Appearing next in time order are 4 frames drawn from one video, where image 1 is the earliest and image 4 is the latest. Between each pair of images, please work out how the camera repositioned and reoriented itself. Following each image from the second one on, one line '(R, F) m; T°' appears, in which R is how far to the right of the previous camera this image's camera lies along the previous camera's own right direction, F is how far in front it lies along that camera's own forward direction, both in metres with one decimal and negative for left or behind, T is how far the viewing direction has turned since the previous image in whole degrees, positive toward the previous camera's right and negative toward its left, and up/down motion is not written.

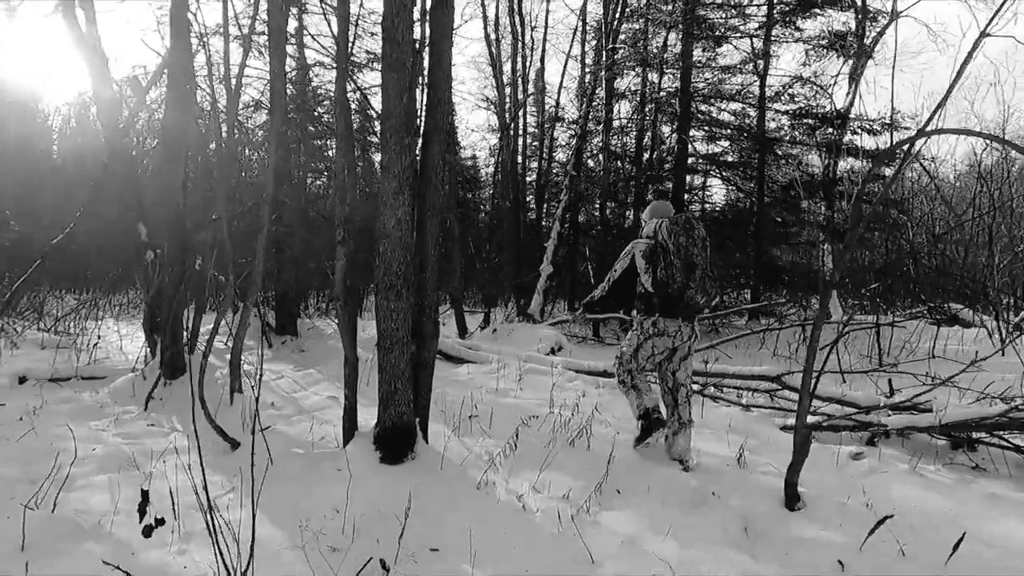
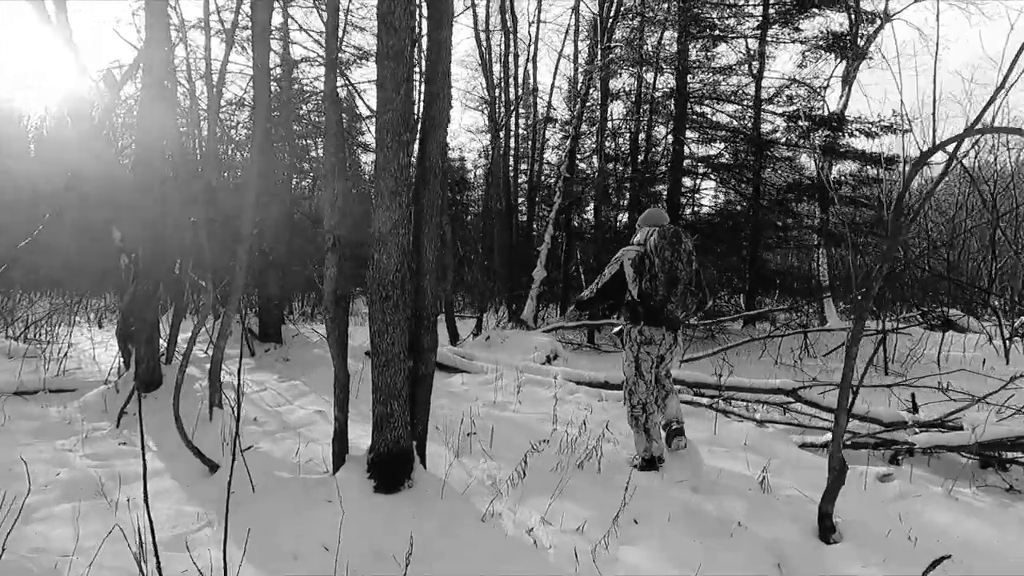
(-0.1, +0.3) m; +1°
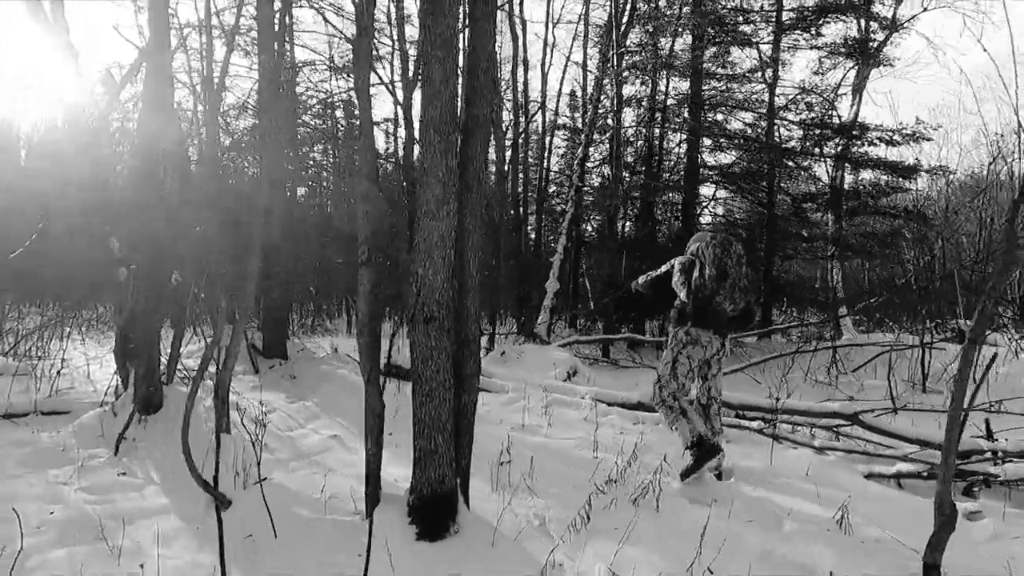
(-0.3, +0.4) m; +1°
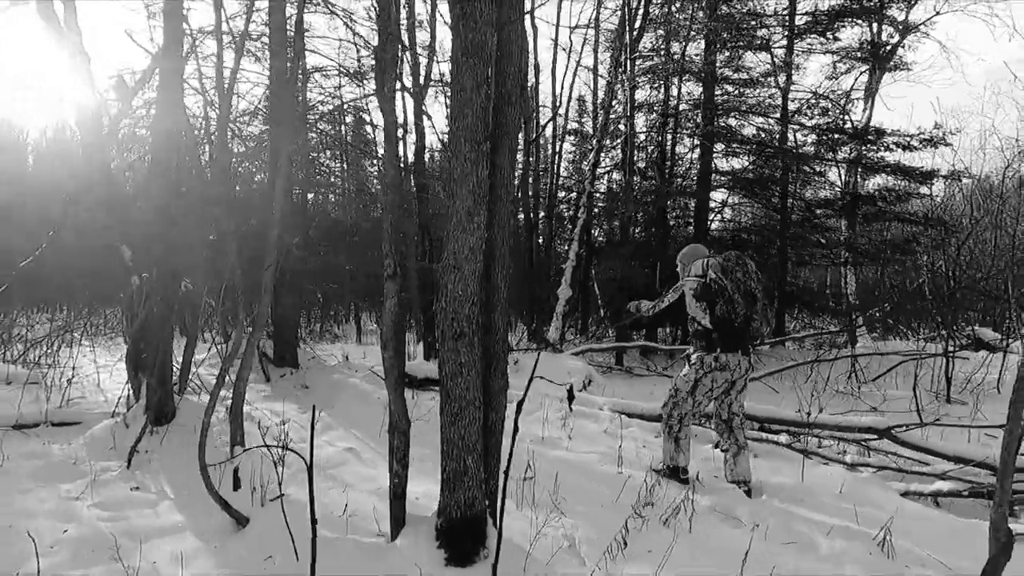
(-0.1, +0.1) m; 0°
